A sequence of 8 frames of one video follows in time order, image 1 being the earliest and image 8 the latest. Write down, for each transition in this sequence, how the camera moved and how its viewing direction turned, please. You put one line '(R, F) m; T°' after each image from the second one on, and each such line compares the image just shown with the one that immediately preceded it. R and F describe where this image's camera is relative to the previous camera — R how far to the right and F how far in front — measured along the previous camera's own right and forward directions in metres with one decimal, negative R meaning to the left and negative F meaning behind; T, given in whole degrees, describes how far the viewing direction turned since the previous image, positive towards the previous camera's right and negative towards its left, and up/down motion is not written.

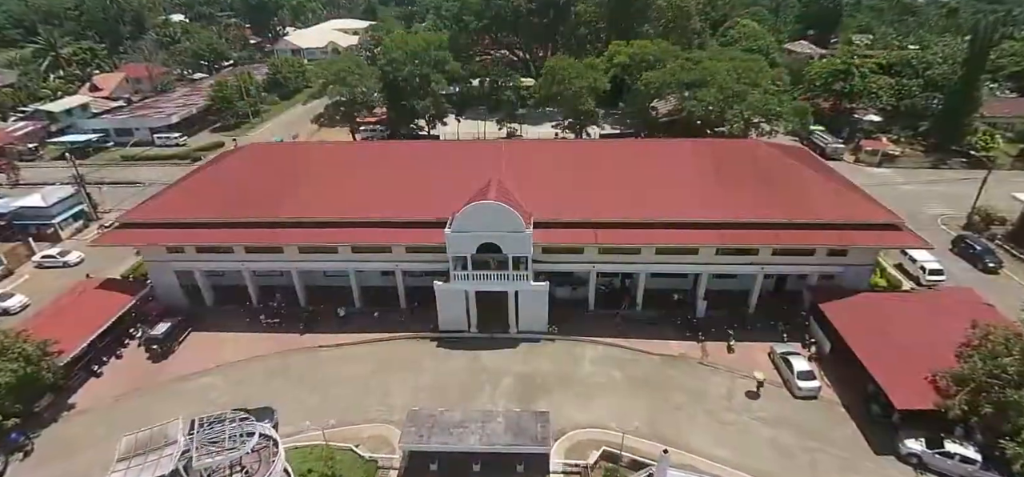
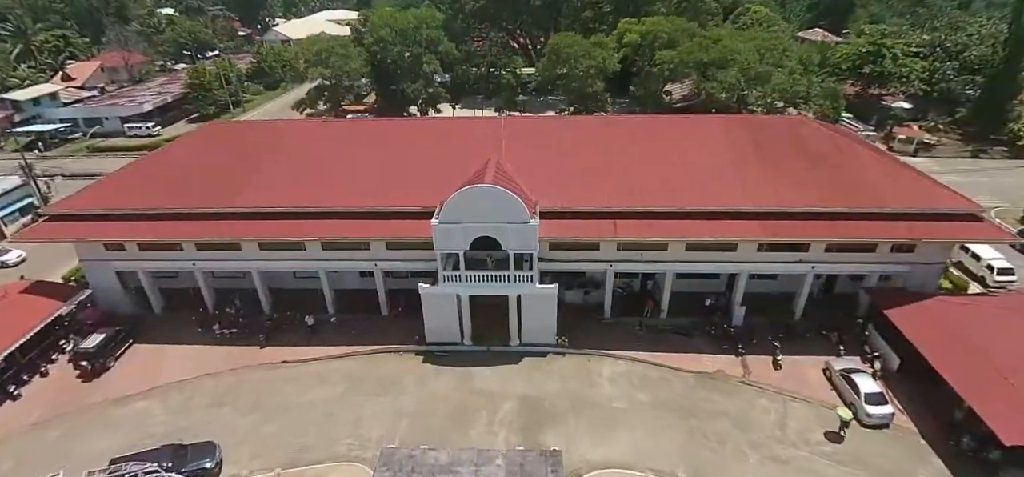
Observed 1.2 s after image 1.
(-0.1, +5.3) m; 0°
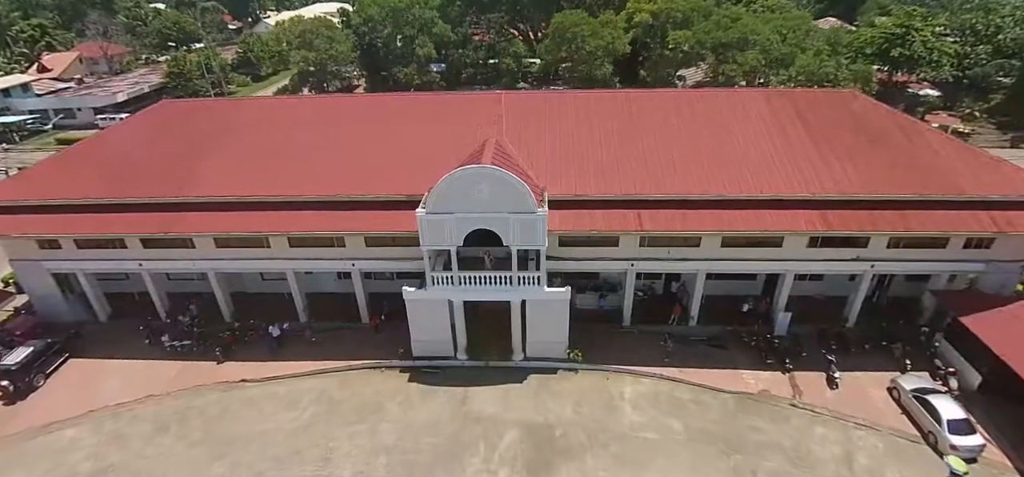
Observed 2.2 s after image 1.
(-0.1, +4.3) m; 0°
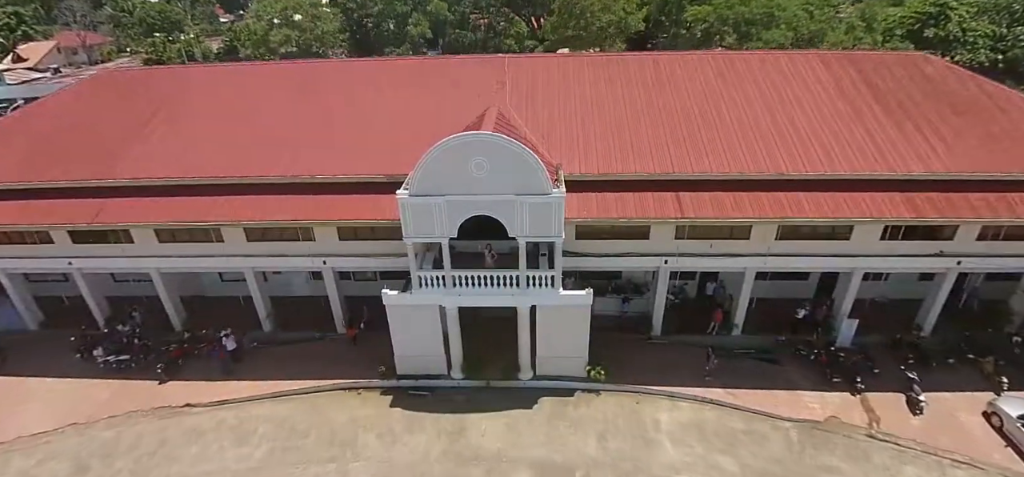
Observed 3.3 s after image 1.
(-0.2, +4.2) m; 0°
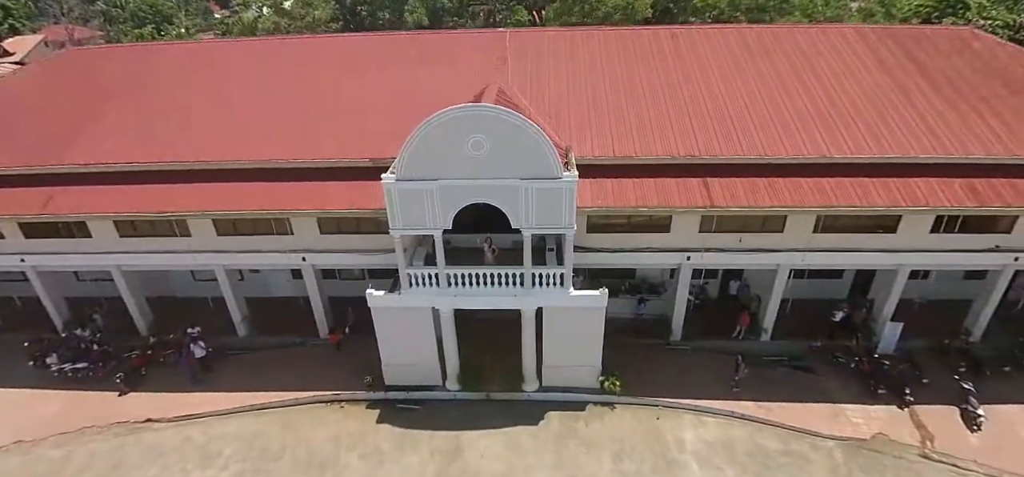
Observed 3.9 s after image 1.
(-0.1, +2.1) m; 0°
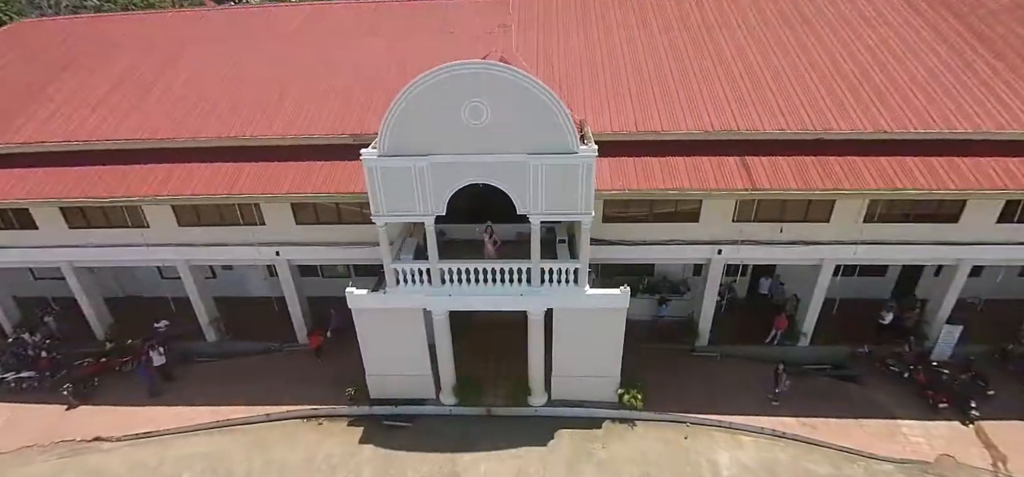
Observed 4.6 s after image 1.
(-0.1, +2.1) m; 0°
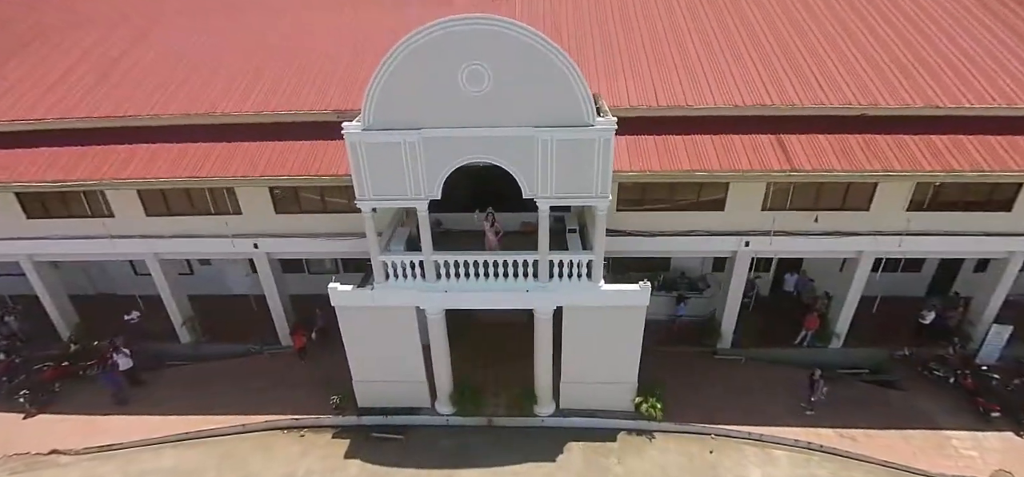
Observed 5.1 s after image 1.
(-0.1, +1.4) m; 0°
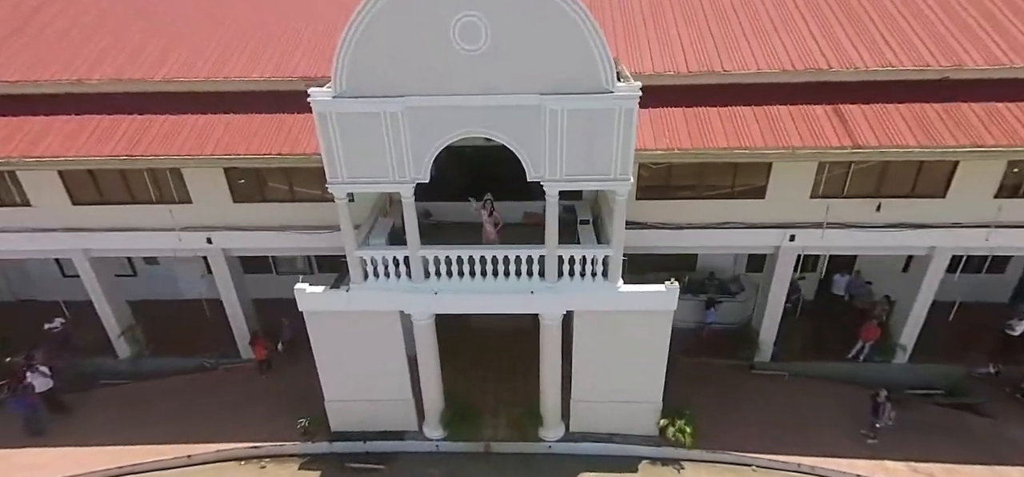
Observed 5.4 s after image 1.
(+0.1, +1.8) m; -1°
